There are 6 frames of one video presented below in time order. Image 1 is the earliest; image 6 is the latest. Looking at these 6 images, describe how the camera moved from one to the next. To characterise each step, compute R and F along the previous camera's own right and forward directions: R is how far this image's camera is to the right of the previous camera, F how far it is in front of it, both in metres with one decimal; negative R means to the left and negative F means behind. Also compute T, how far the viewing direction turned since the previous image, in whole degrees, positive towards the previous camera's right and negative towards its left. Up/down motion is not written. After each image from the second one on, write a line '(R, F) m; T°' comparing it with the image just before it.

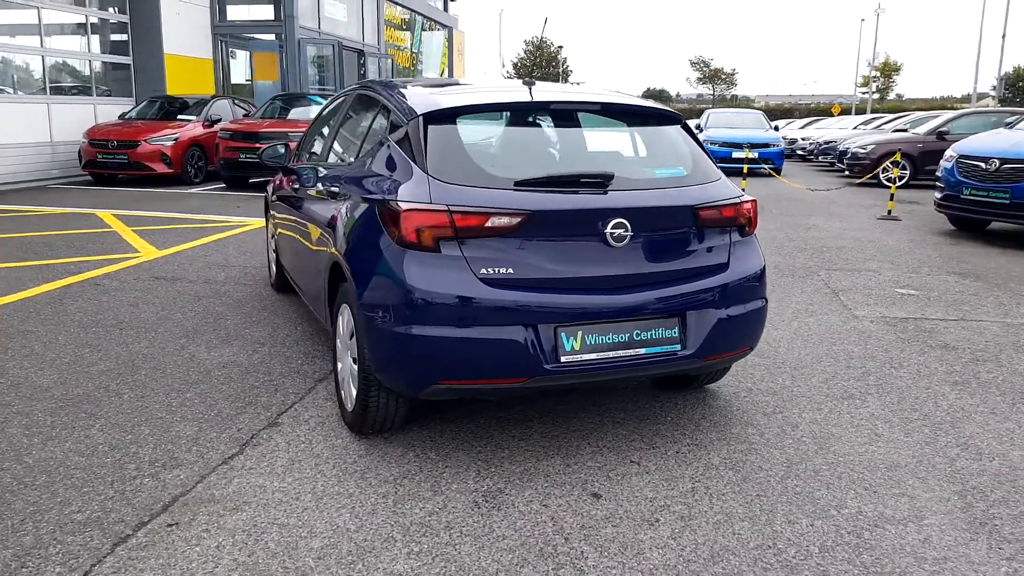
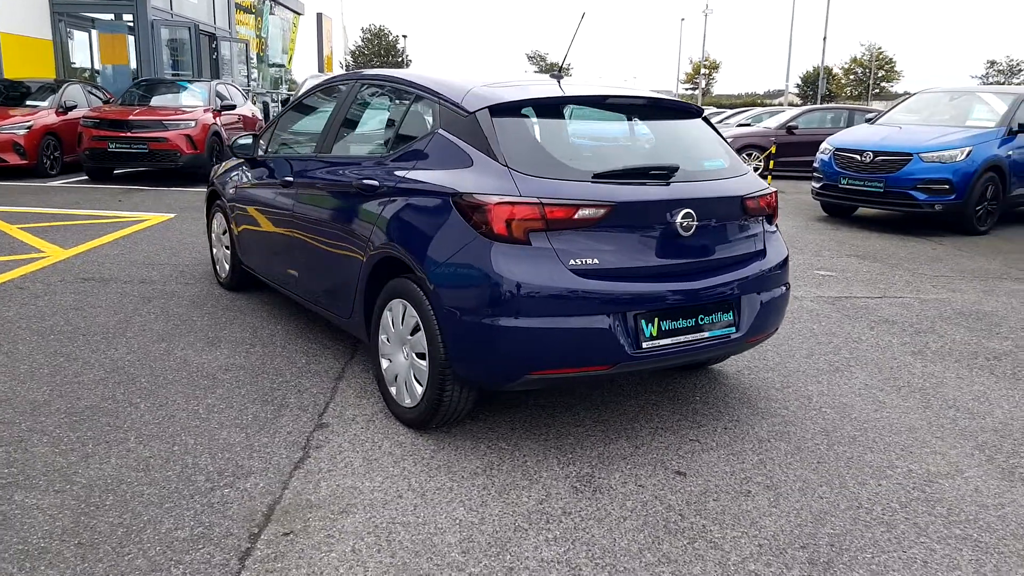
(-1.0, +0.1) m; +12°
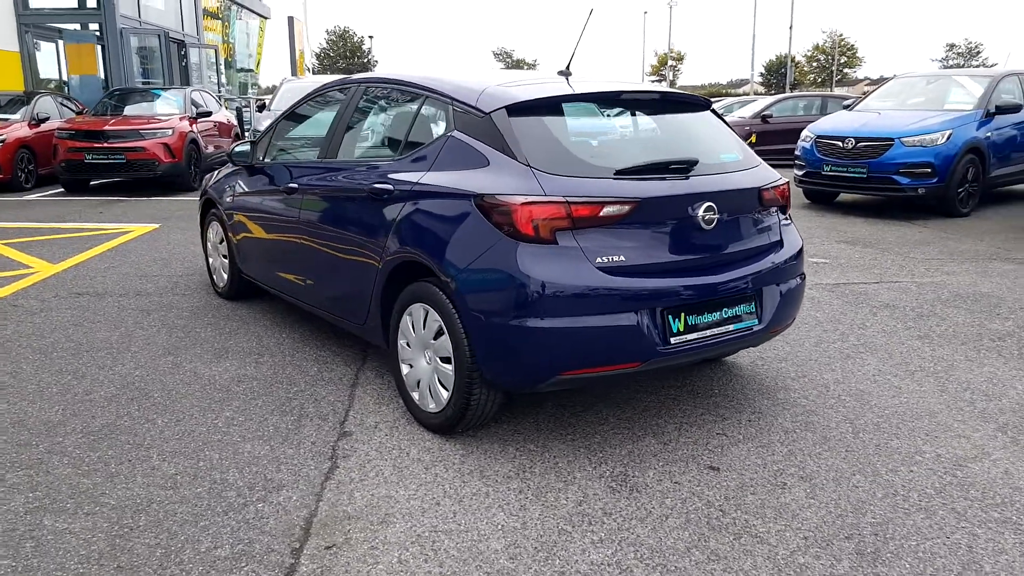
(-0.2, 0.0) m; +2°
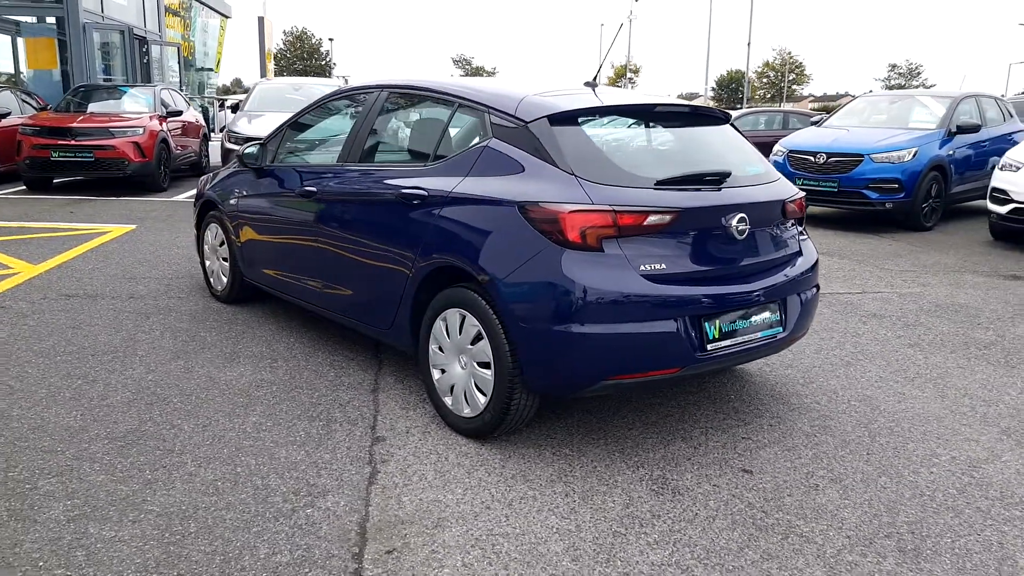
(-0.4, 0.0) m; +4°
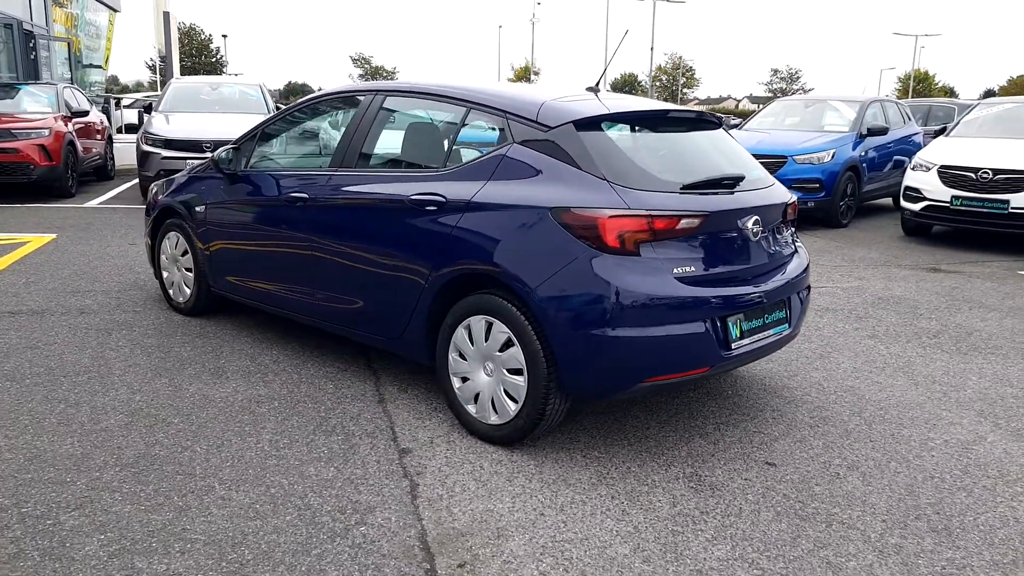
(-0.5, 0.0) m; +7°
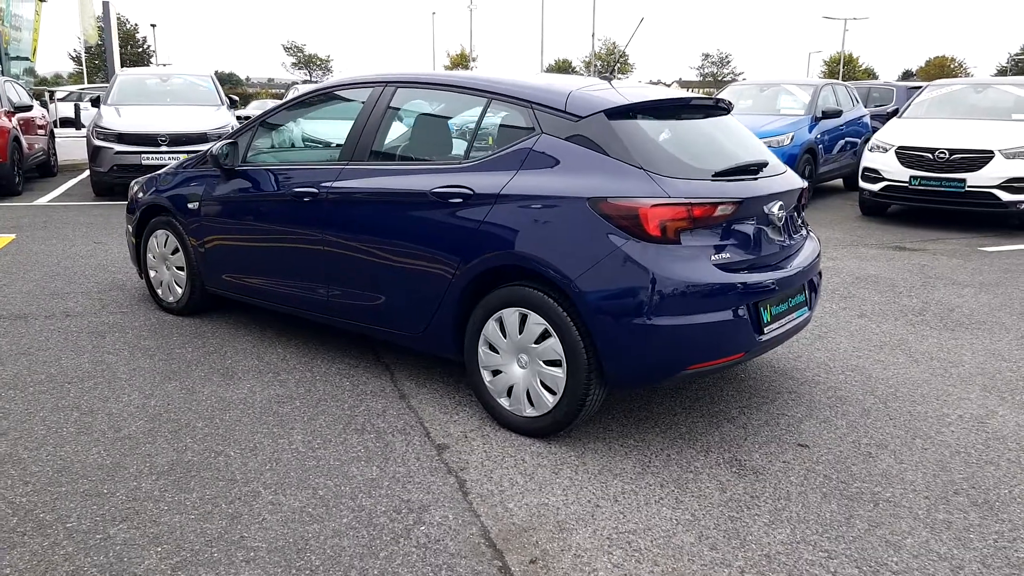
(-0.4, 0.0) m; +4°
